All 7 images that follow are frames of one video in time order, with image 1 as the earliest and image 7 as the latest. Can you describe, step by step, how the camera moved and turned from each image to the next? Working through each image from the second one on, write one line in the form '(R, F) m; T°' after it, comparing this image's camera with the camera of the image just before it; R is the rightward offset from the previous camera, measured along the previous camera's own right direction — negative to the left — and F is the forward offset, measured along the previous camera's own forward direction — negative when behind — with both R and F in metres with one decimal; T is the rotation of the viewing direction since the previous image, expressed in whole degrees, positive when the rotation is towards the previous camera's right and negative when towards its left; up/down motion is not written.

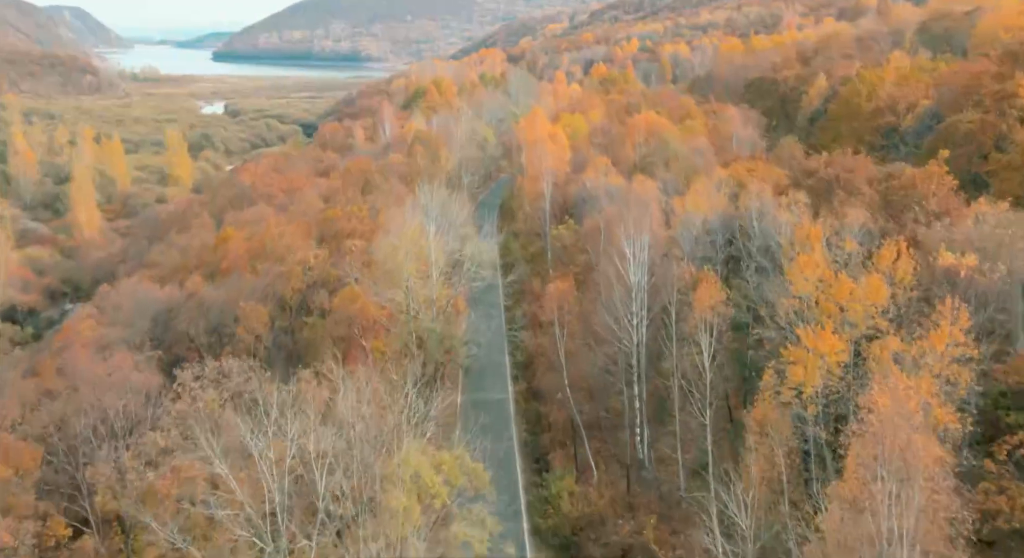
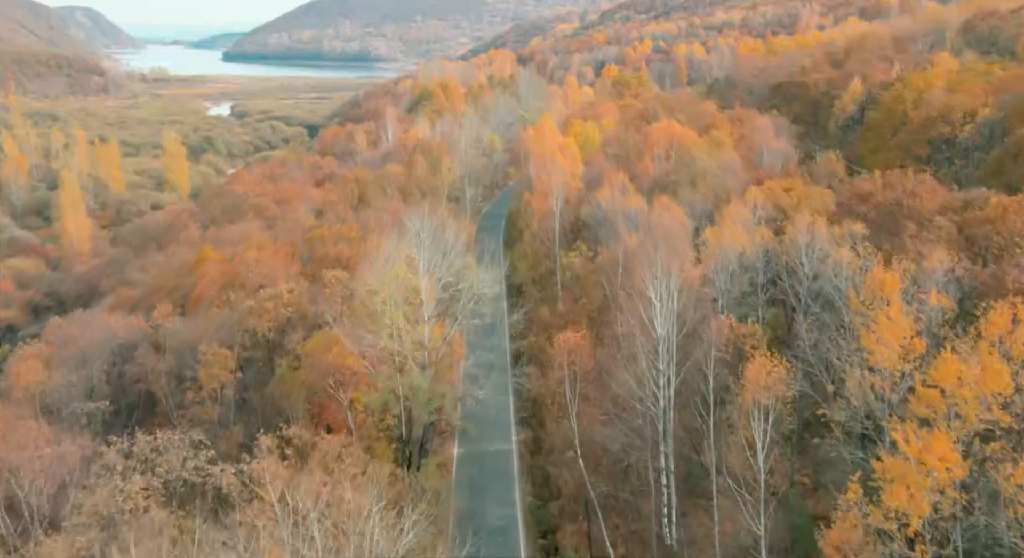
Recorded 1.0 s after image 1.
(+0.3, +6.4) m; -1°
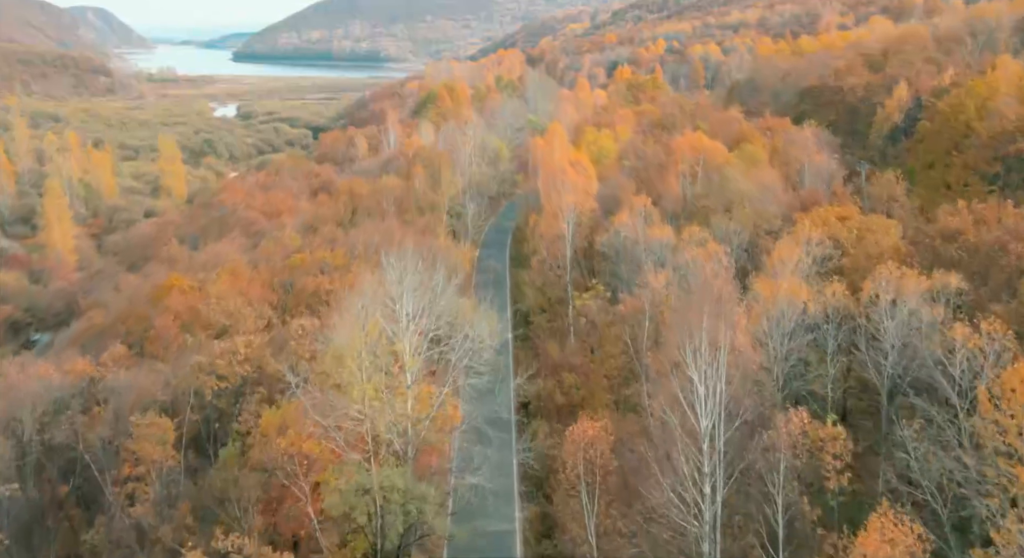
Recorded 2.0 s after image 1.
(+0.2, +7.3) m; -1°
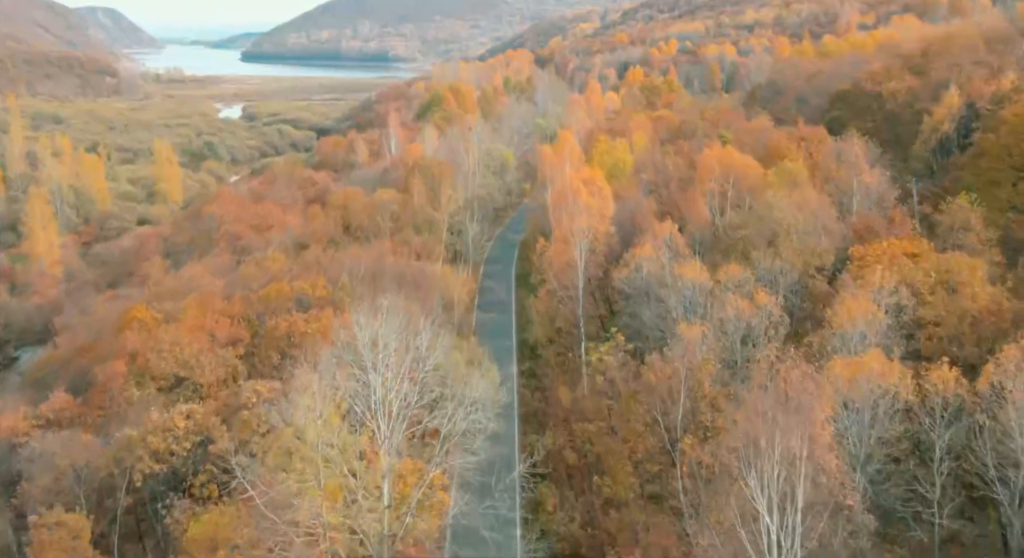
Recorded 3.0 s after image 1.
(+0.2, +6.6) m; -1°
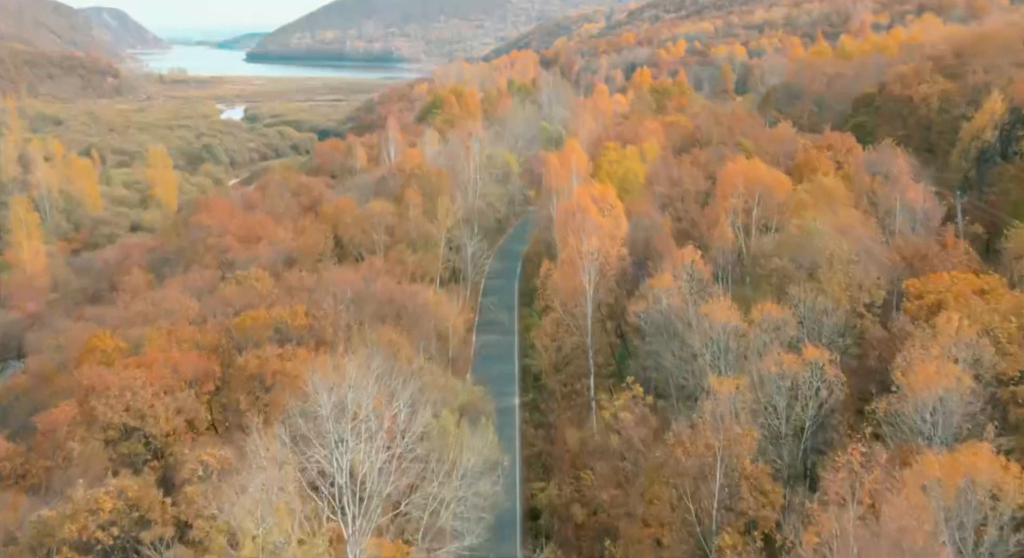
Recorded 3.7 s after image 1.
(+0.2, +4.8) m; 0°
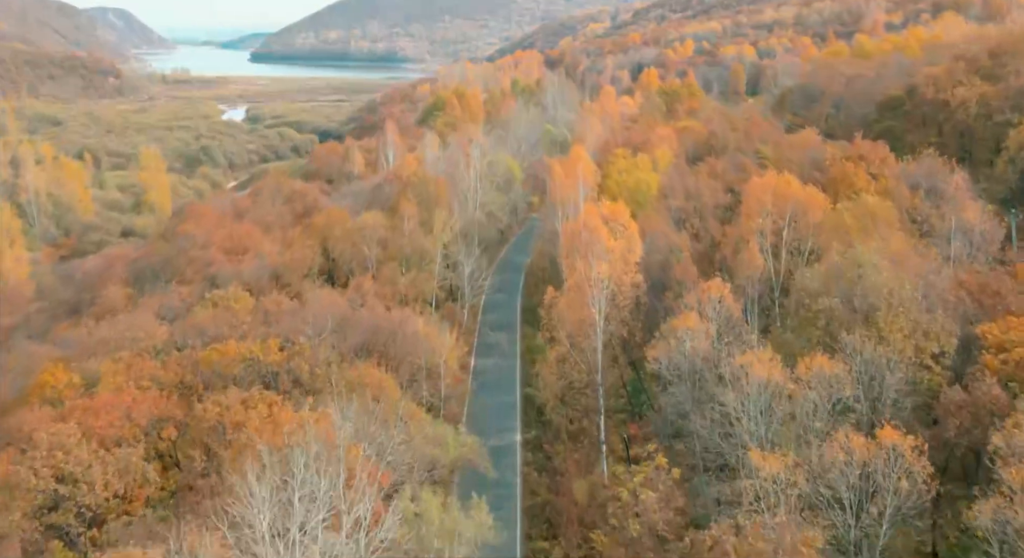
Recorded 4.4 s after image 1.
(+0.2, +4.9) m; 0°
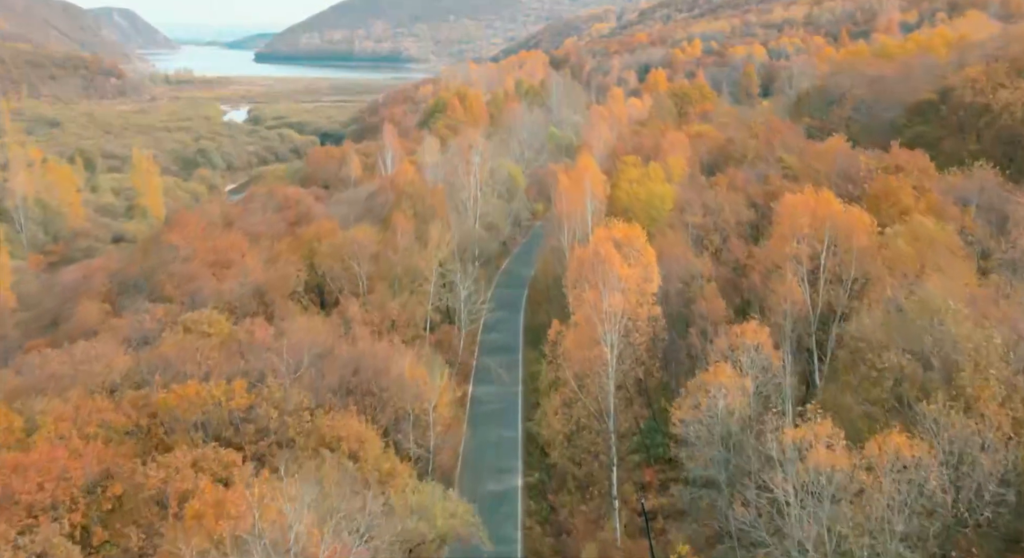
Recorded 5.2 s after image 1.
(+0.2, +4.9) m; 0°
